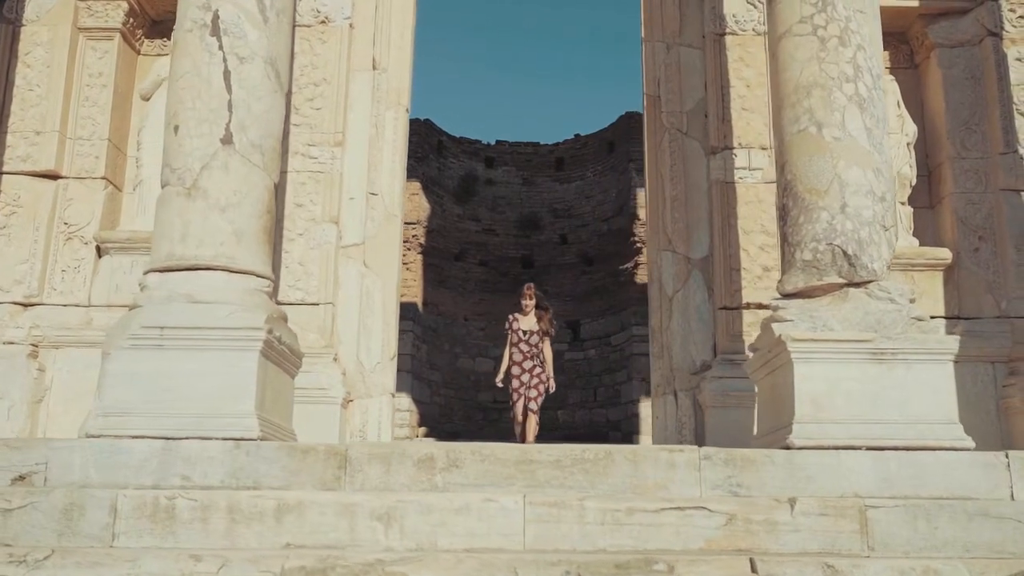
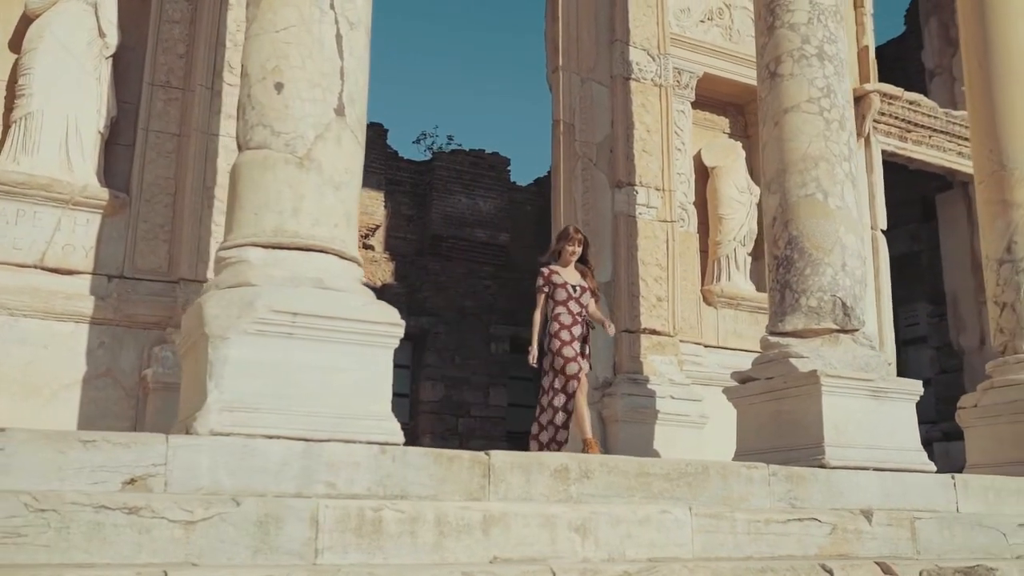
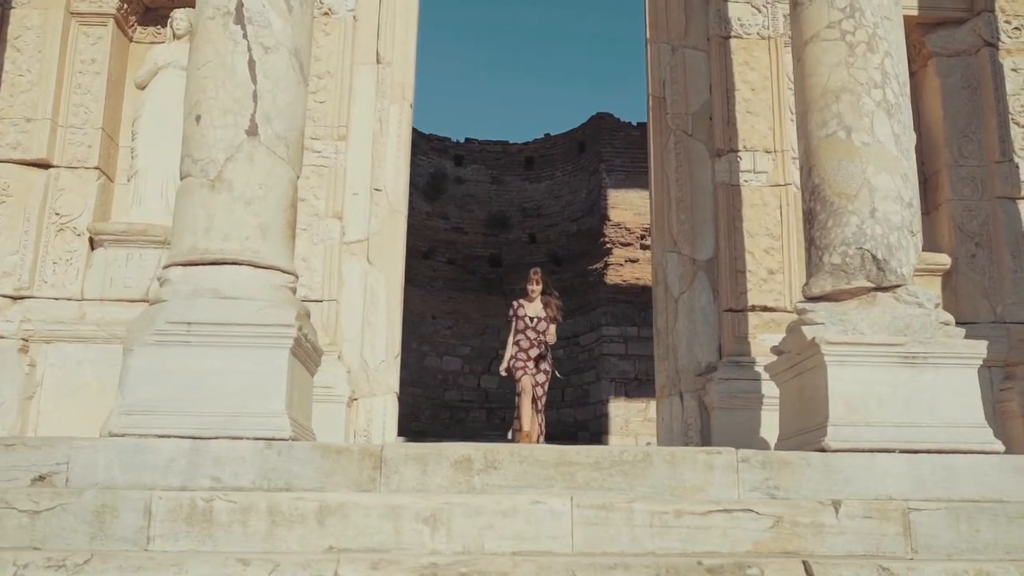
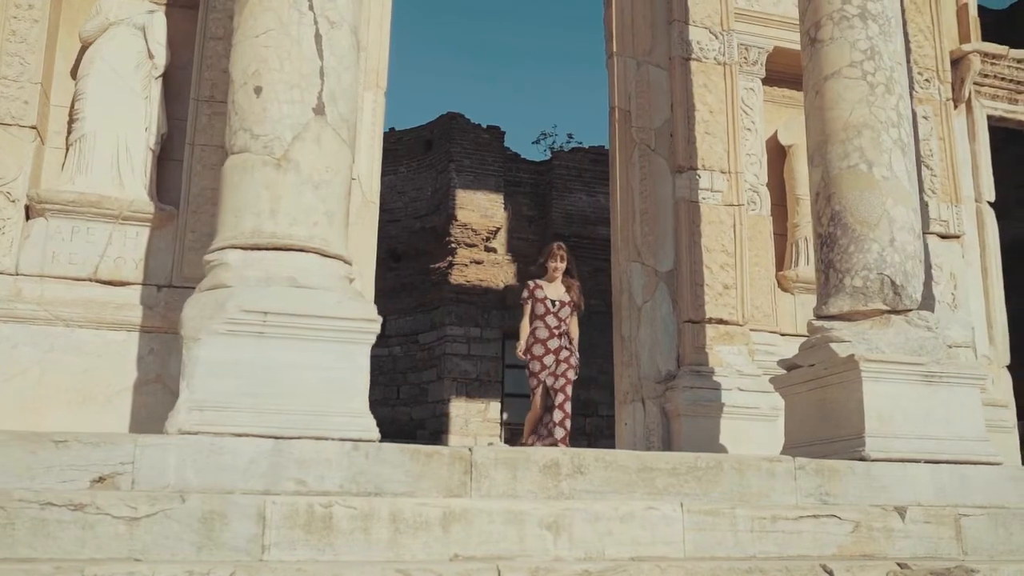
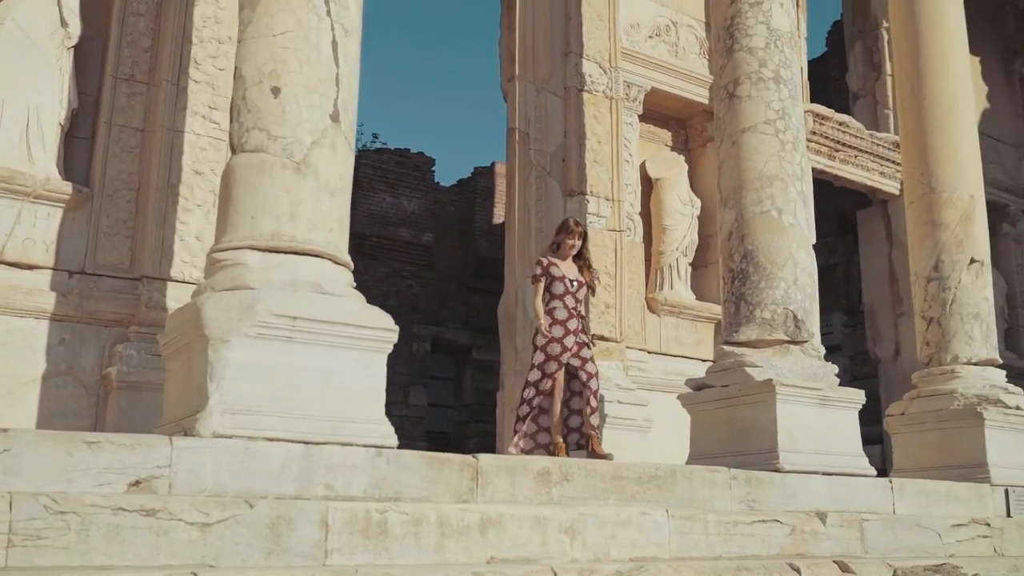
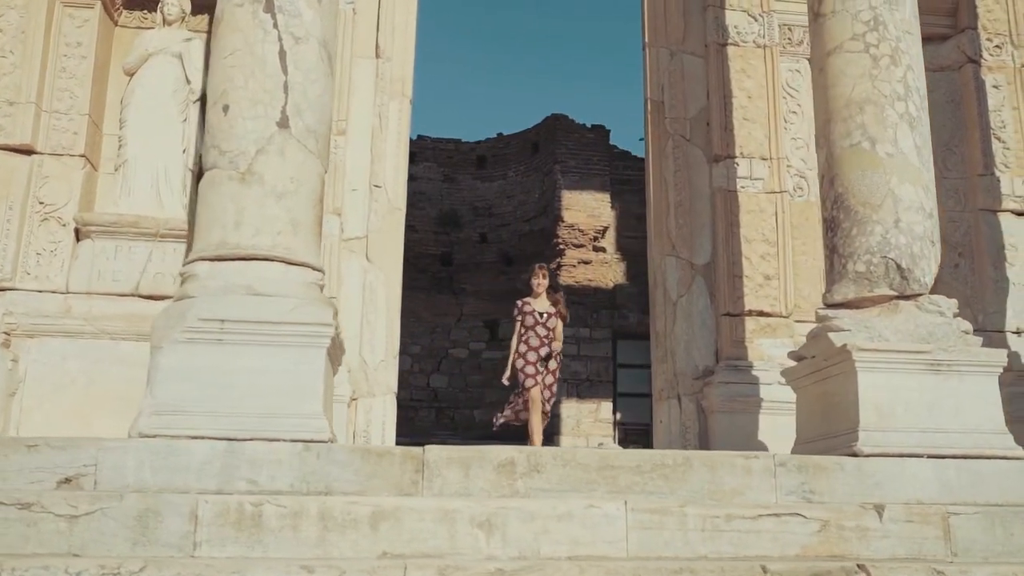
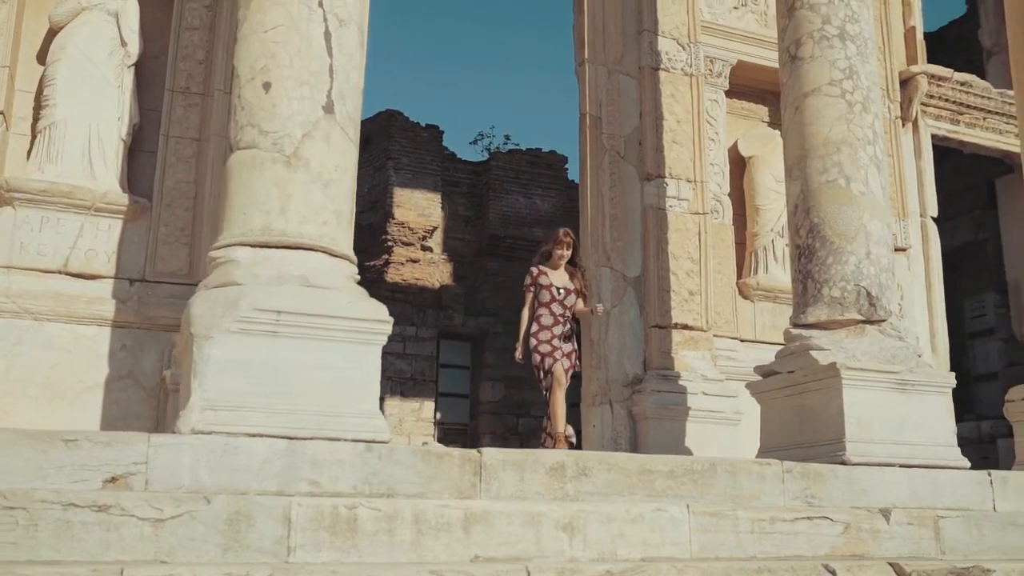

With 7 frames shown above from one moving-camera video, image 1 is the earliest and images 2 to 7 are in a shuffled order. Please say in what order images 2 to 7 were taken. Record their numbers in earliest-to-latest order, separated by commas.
3, 6, 4, 7, 2, 5
